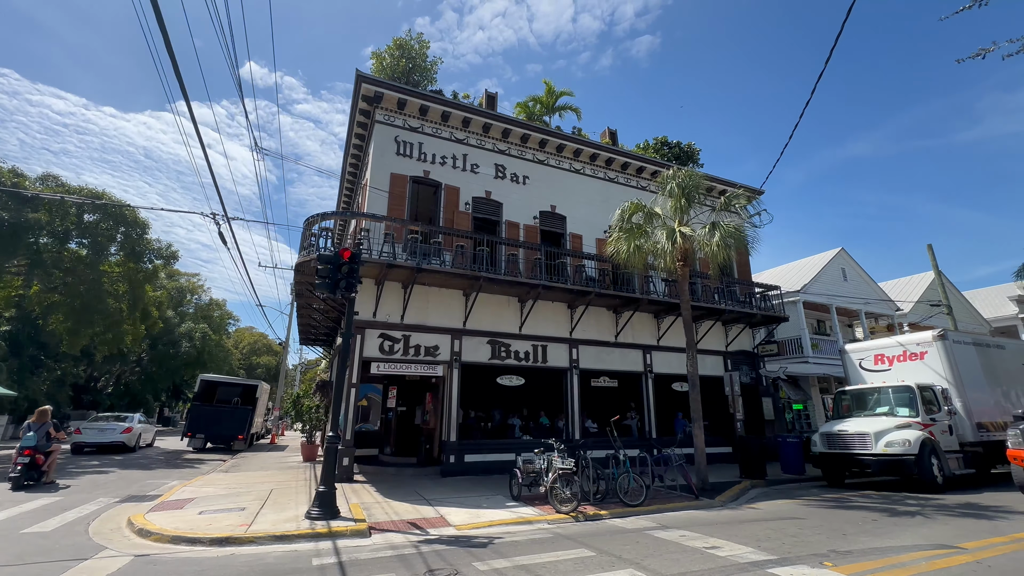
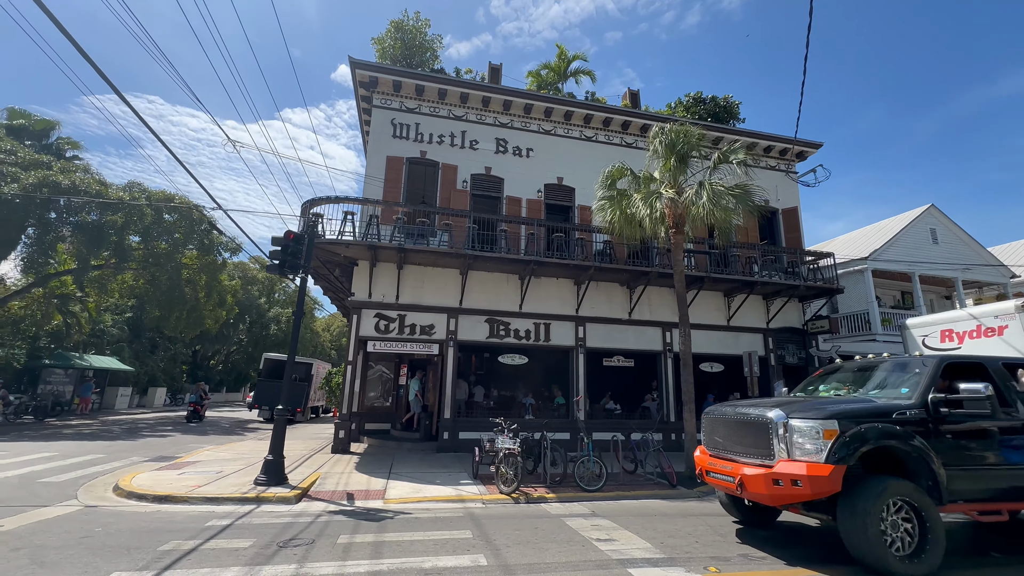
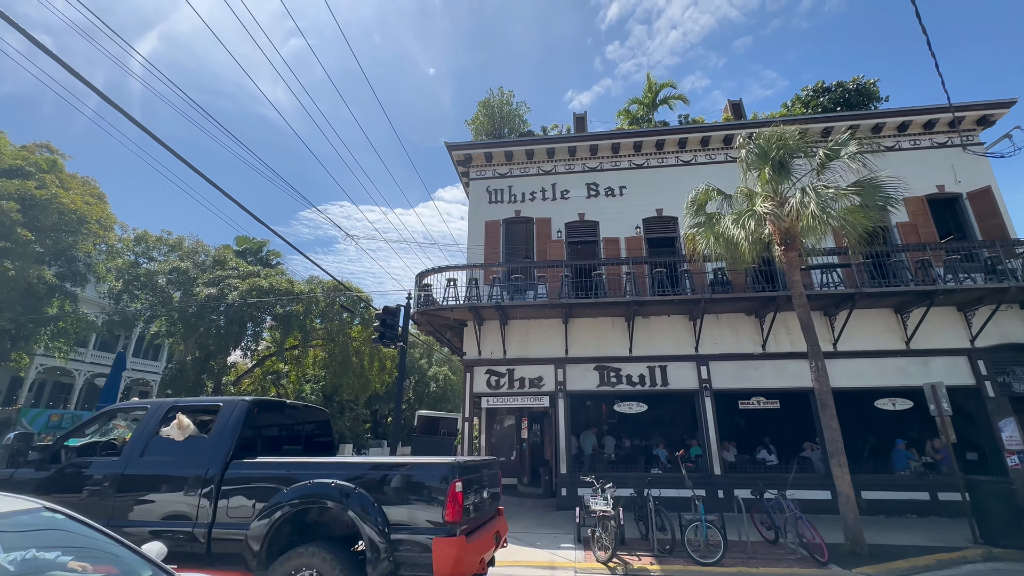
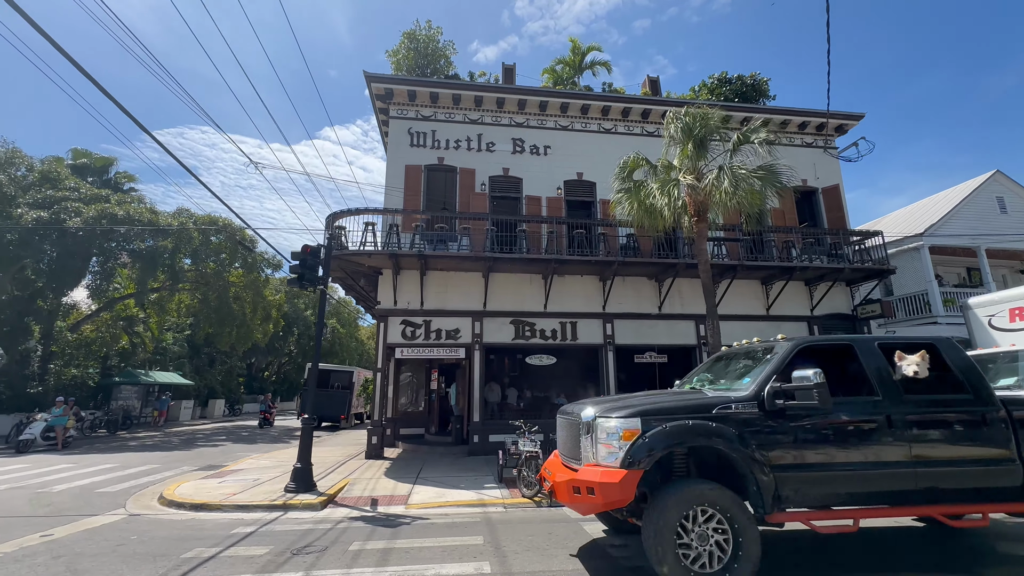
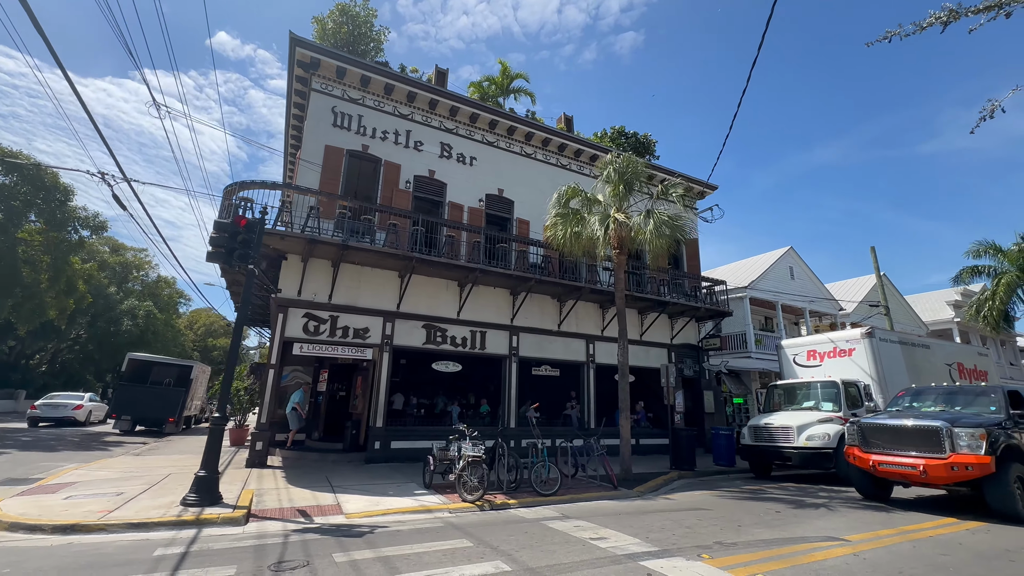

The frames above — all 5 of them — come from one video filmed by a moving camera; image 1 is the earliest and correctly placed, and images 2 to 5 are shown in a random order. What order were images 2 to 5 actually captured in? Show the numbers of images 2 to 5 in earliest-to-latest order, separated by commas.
5, 2, 4, 3
